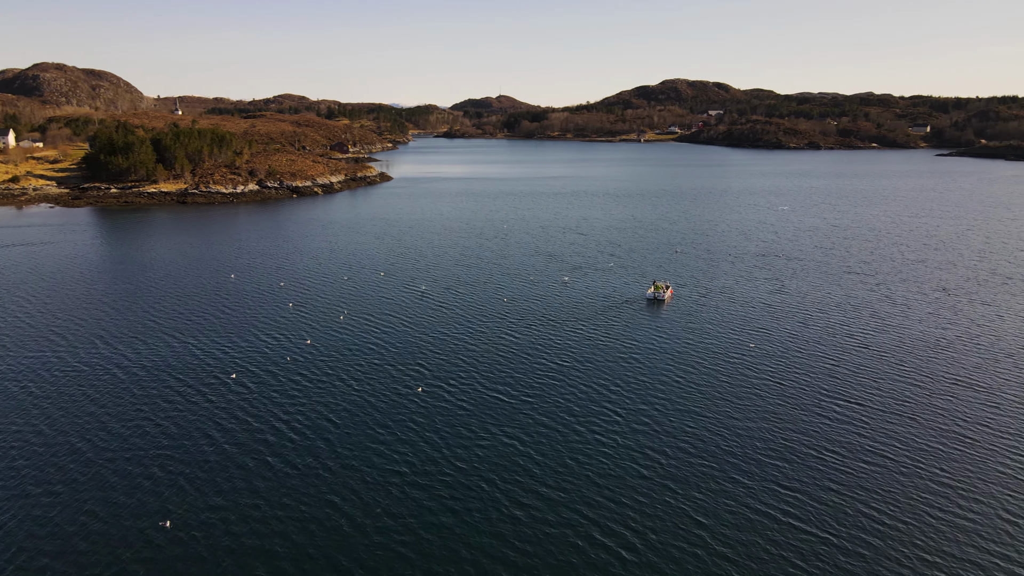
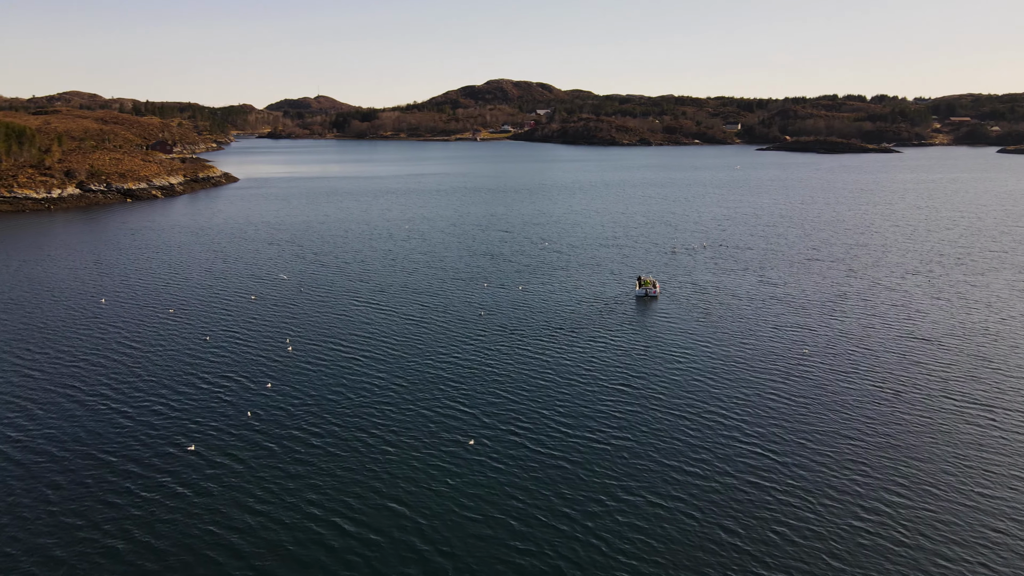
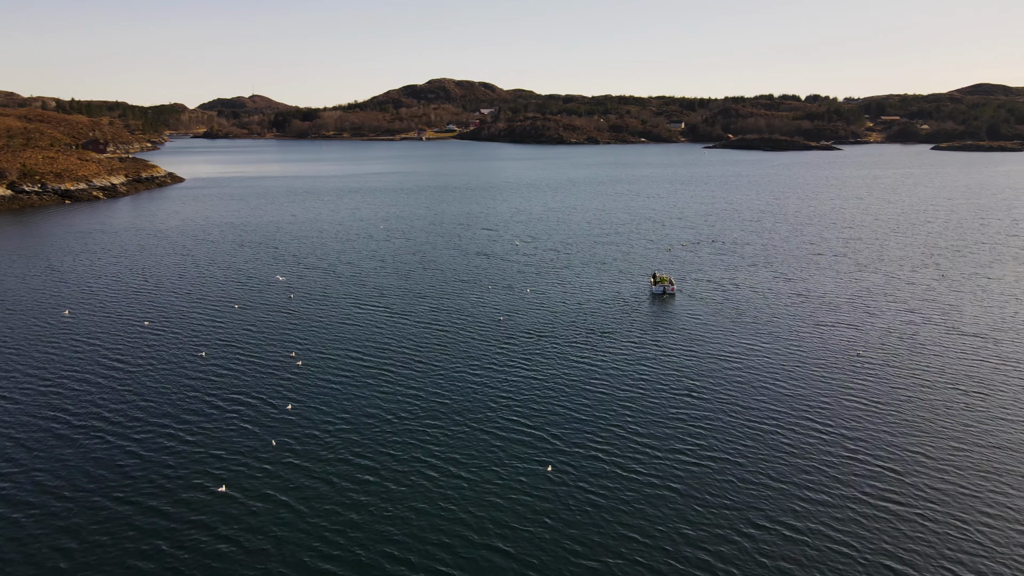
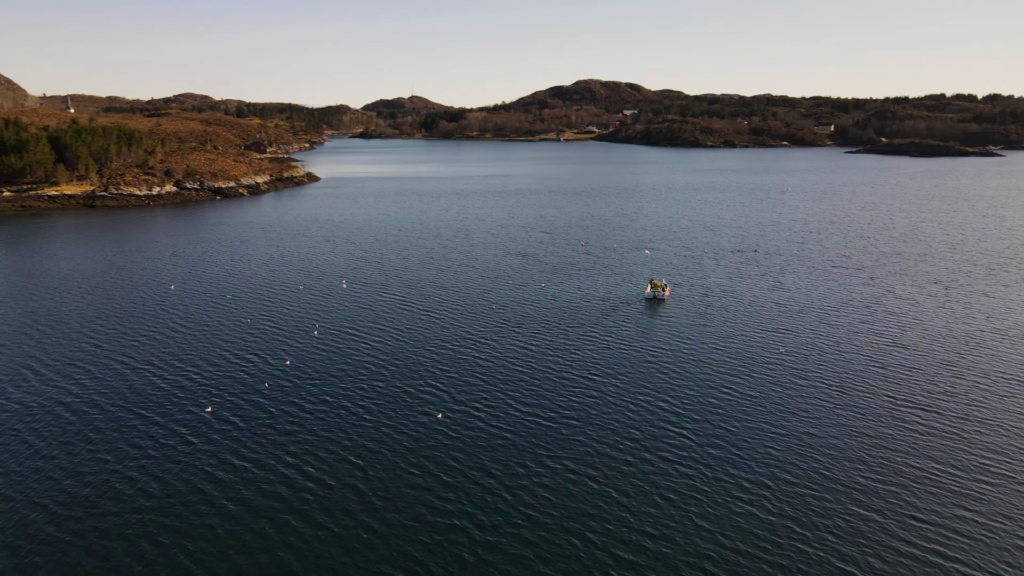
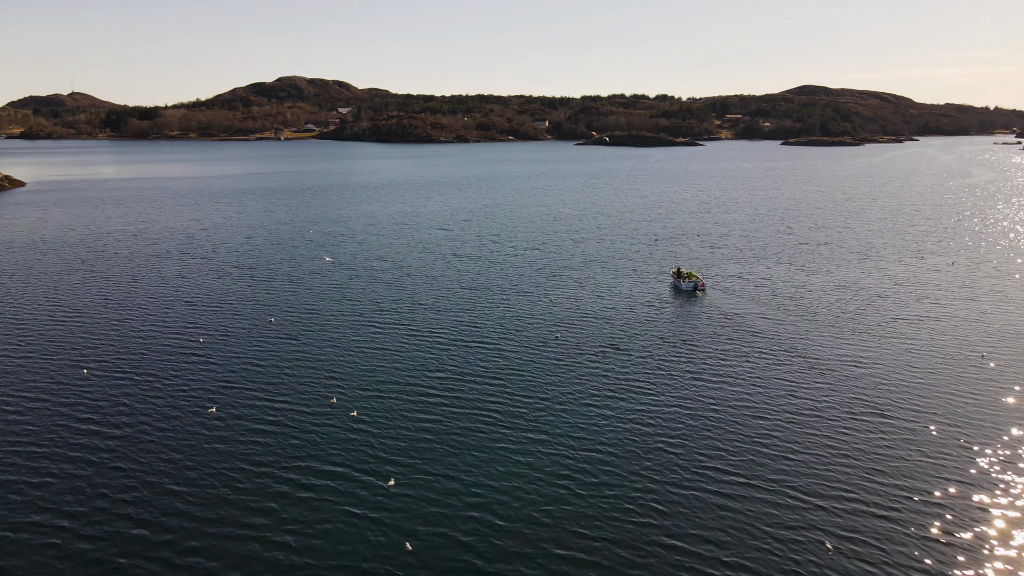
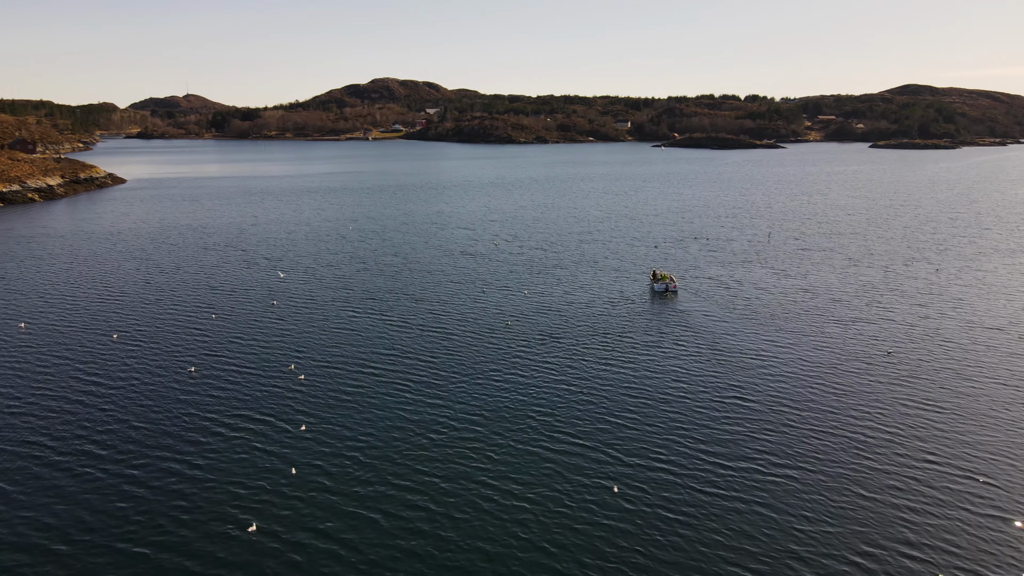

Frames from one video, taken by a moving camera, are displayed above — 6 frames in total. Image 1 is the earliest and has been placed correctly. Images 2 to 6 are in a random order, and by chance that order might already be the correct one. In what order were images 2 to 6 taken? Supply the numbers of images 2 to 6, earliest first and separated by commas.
4, 2, 3, 6, 5
